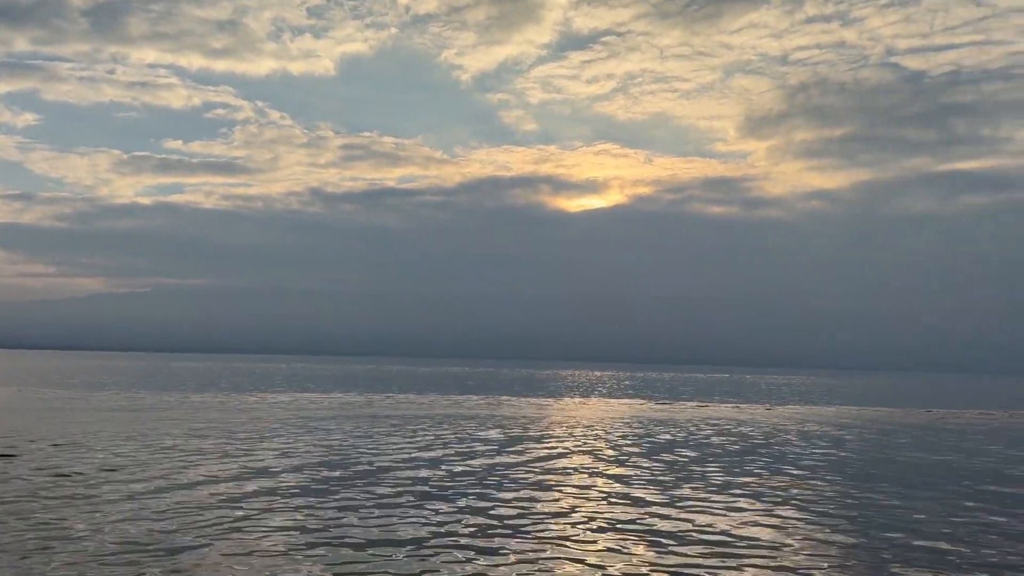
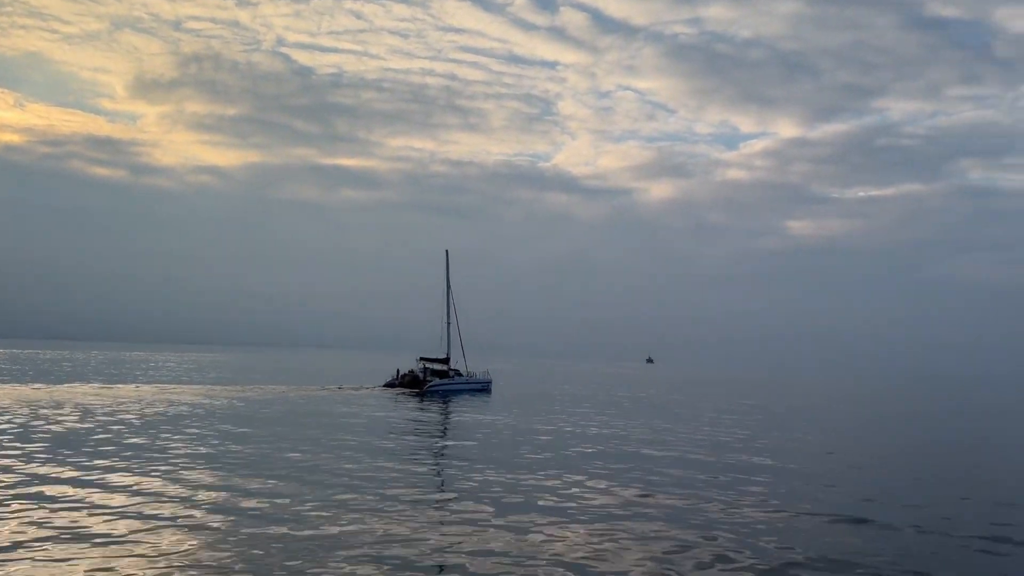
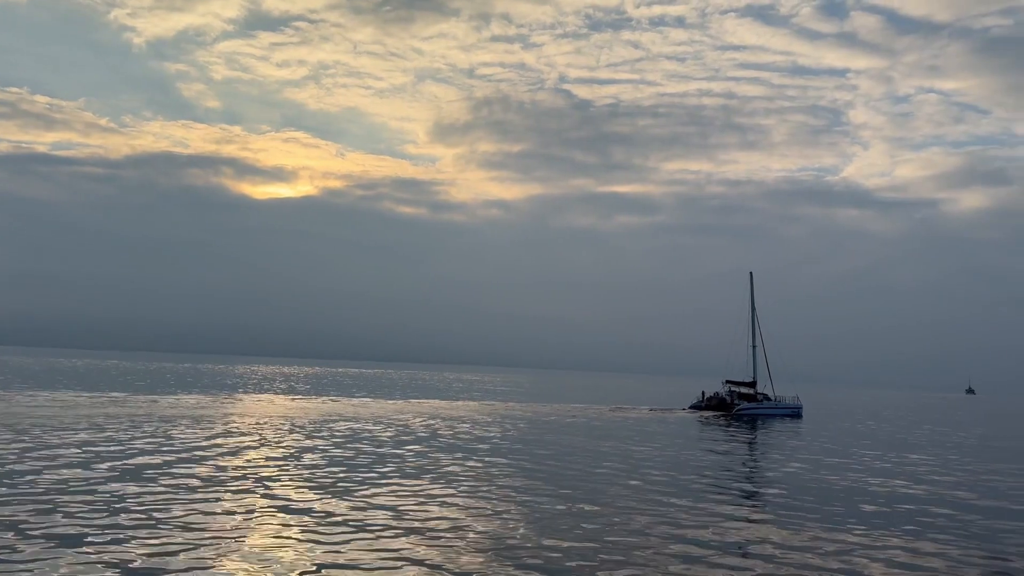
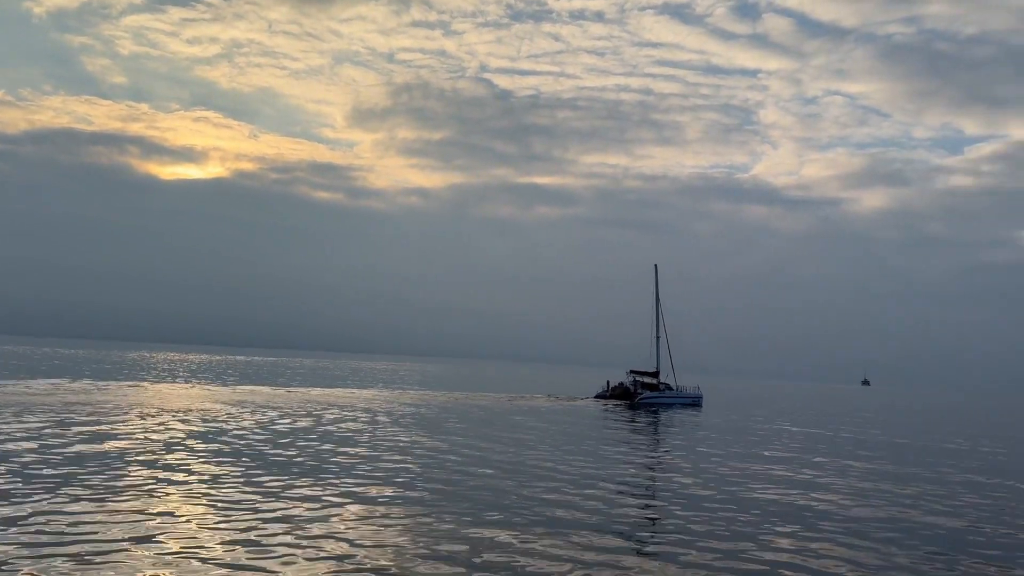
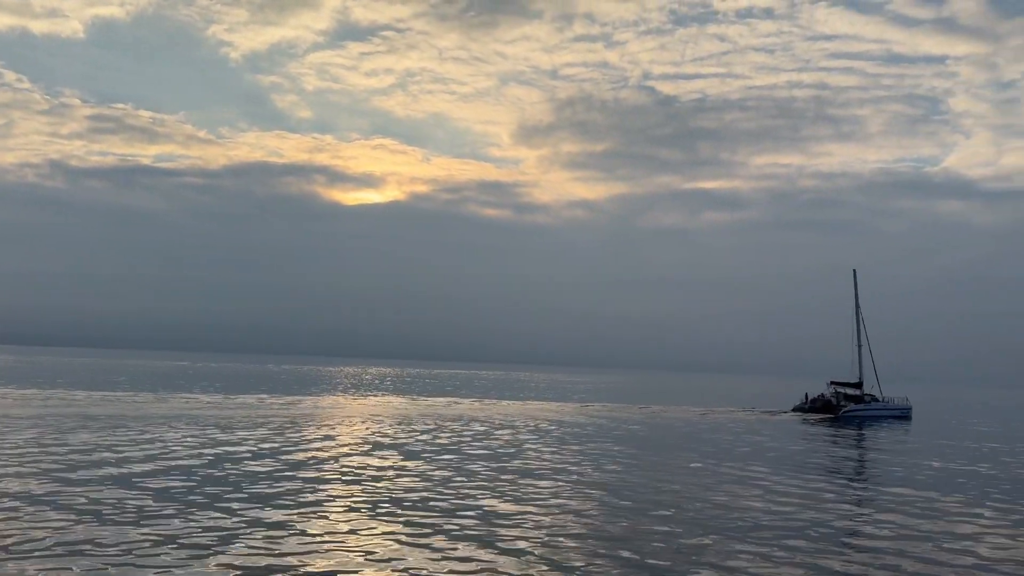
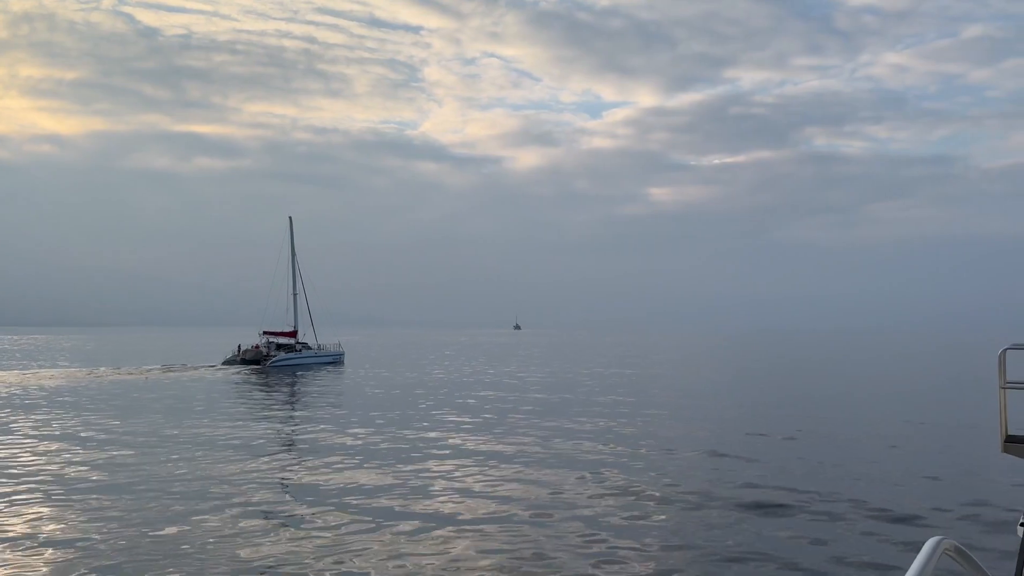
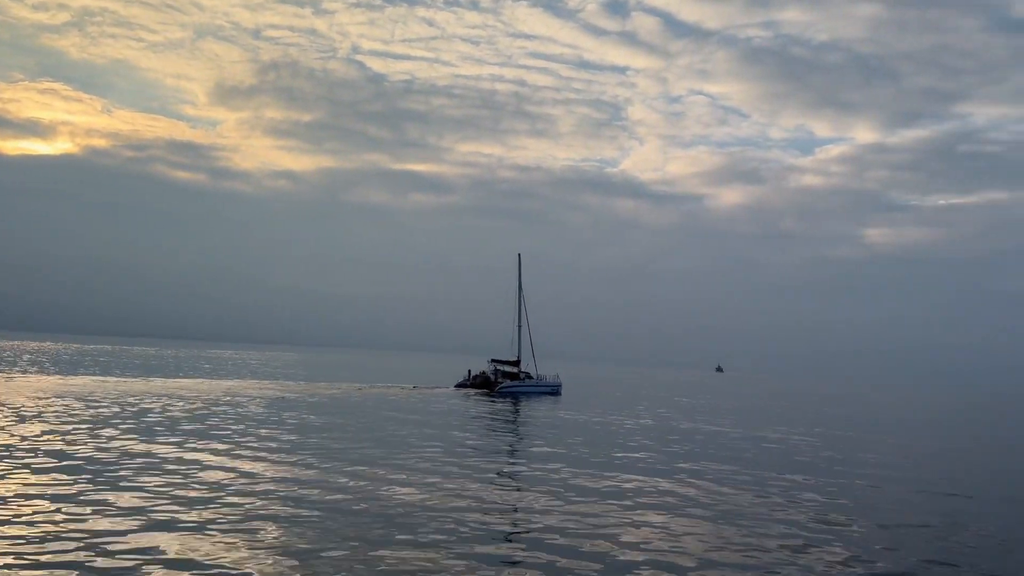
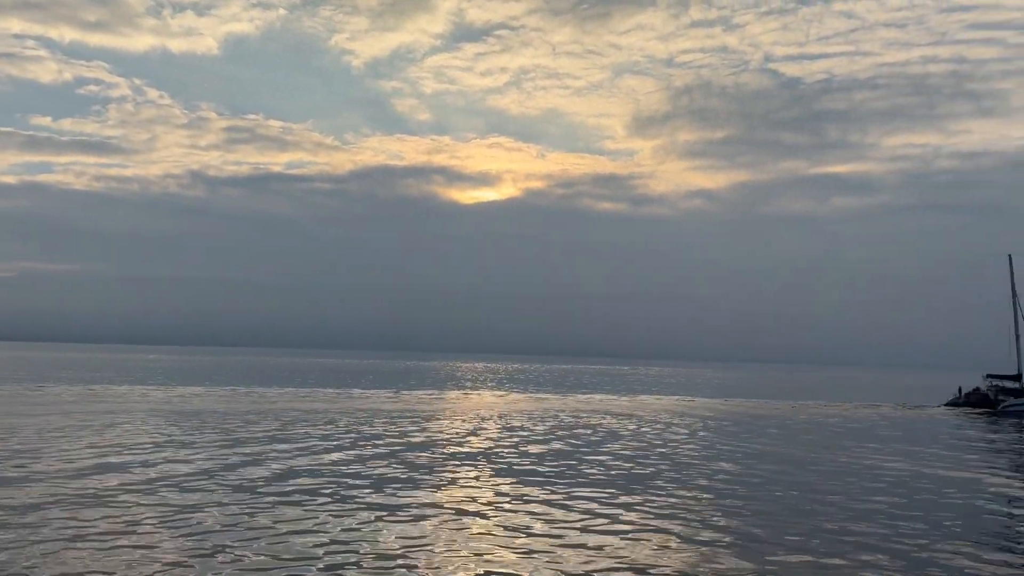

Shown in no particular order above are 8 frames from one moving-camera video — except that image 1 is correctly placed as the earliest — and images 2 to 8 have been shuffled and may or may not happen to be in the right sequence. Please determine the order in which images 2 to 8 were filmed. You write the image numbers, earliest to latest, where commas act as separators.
8, 5, 3, 4, 7, 2, 6
